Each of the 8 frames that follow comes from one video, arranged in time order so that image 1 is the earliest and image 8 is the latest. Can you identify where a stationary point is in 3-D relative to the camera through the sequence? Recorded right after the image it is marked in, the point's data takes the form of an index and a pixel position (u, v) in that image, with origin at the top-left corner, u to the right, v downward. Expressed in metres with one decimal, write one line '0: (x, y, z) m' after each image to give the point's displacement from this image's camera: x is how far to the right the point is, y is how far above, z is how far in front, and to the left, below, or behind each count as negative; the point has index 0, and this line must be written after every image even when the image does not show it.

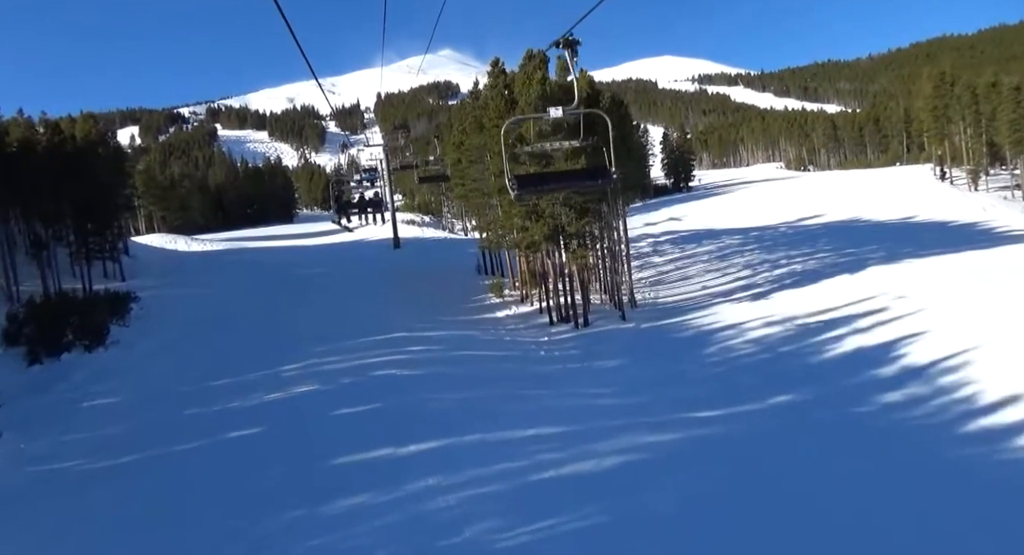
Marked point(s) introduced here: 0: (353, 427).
0: (-2.6, -2.6, +15.5) m
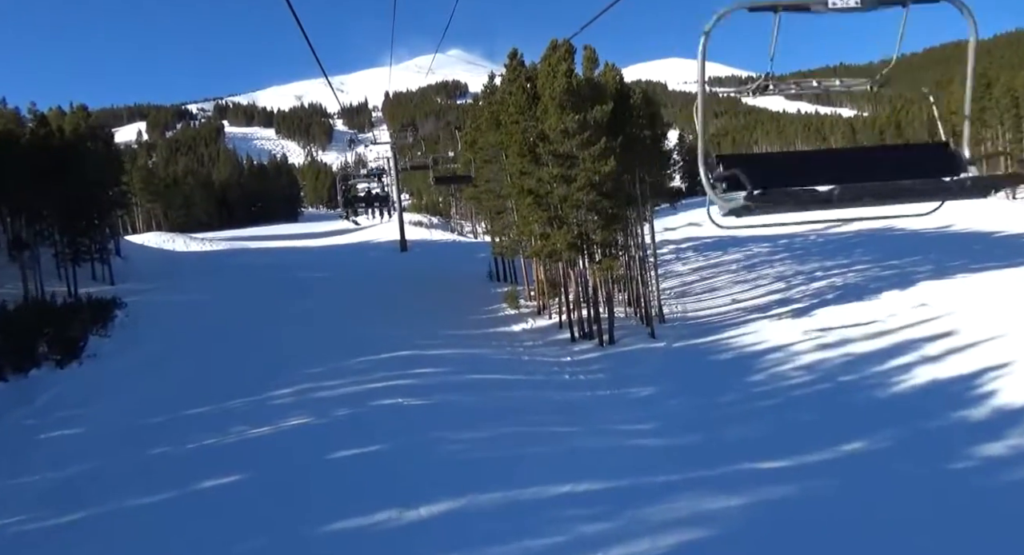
0: (-2.2, -2.8, +13.0) m
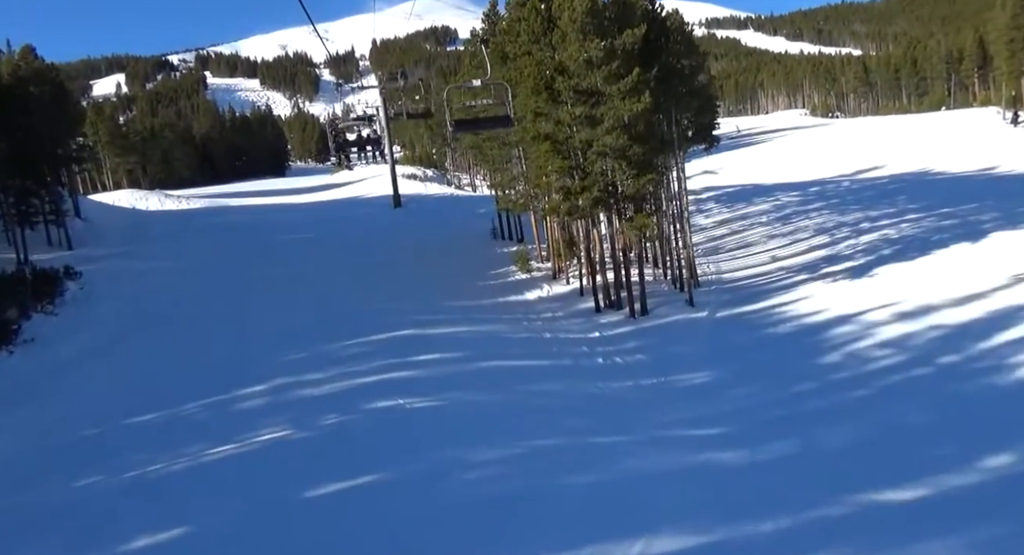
0: (-1.7, -2.6, +9.4) m
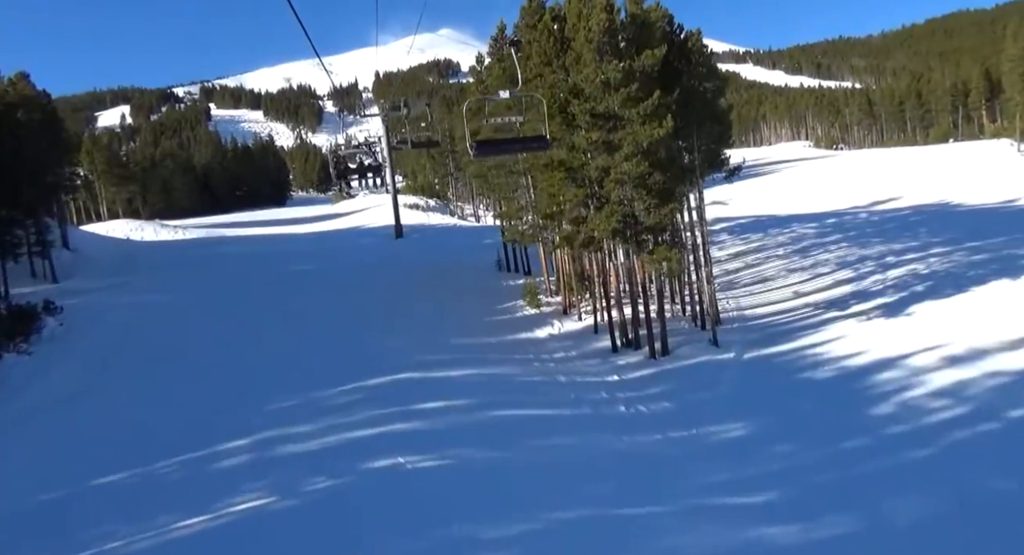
0: (-1.5, -3.0, +7.8) m
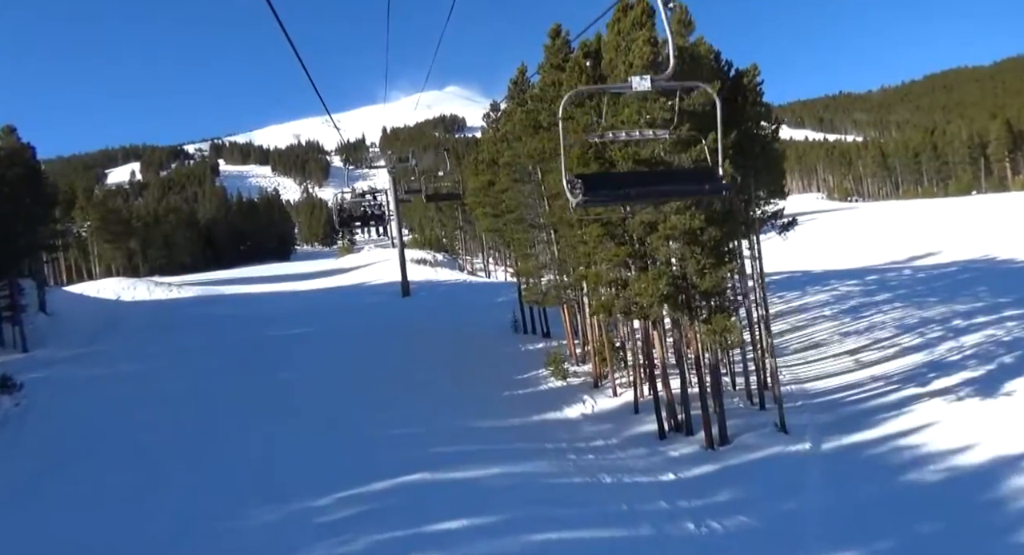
0: (-1.1, -3.6, +4.6) m
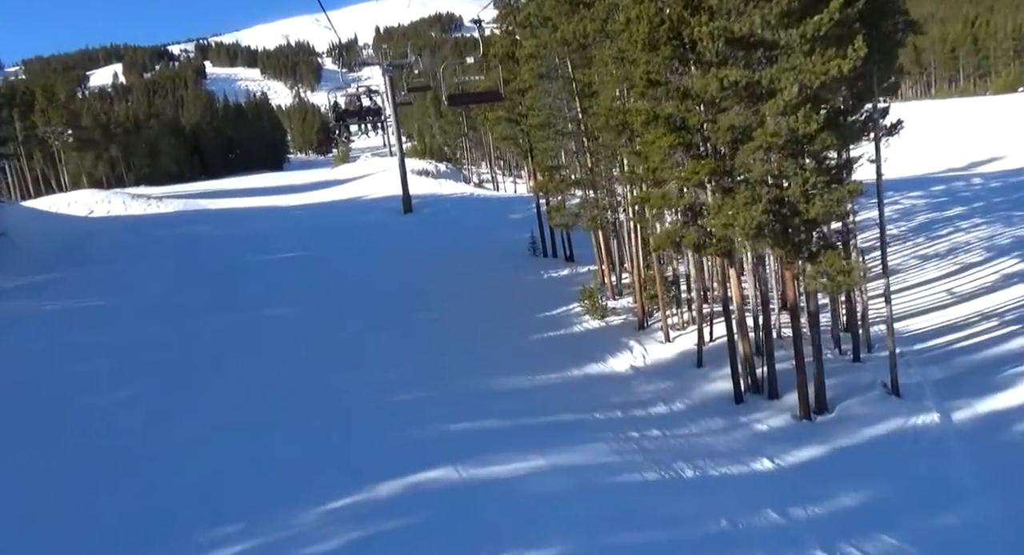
0: (-0.5, -3.8, +1.1) m
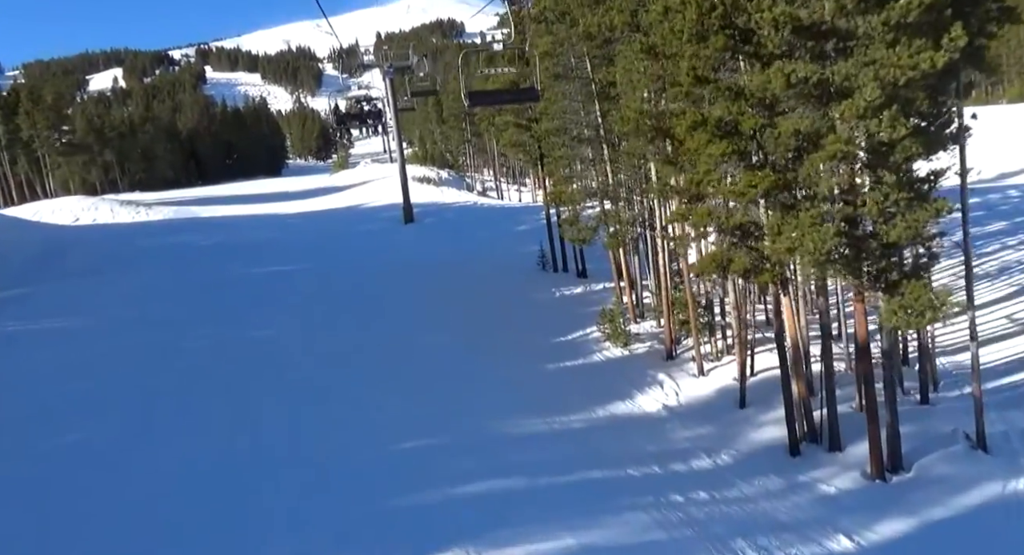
0: (-0.3, -4.1, -0.9) m
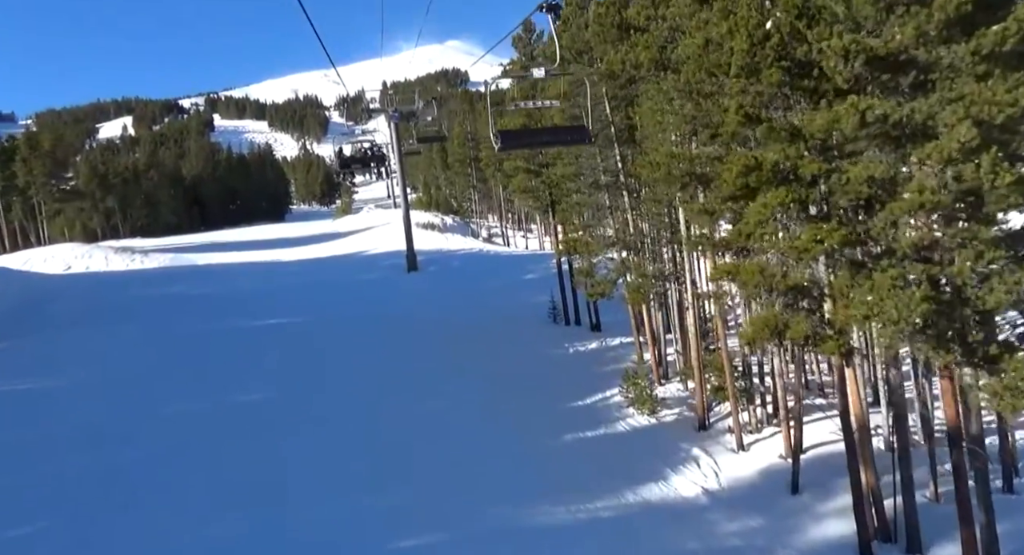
0: (-0.1, -4.2, -2.8) m
